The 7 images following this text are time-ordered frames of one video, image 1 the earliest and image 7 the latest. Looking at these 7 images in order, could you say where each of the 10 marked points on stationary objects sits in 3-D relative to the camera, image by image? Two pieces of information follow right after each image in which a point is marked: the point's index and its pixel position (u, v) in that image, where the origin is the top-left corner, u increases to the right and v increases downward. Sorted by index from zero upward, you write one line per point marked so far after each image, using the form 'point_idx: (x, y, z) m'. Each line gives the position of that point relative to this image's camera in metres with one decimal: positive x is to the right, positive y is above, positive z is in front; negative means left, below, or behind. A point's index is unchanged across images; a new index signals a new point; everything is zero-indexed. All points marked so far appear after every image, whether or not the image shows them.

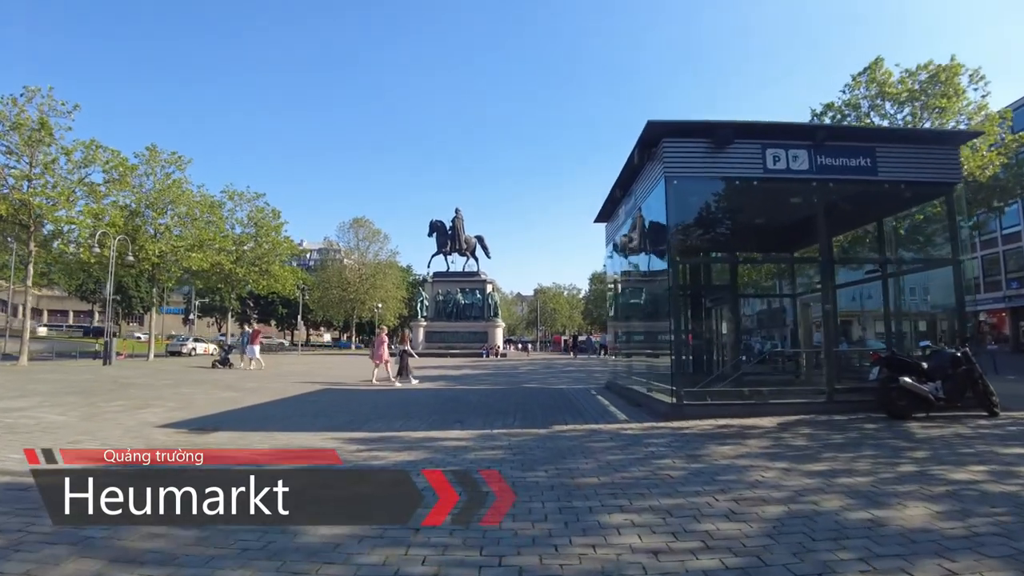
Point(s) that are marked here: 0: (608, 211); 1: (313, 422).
0: (+2.7, +2.1, +18.1) m
1: (-3.5, -2.4, +11.4) m
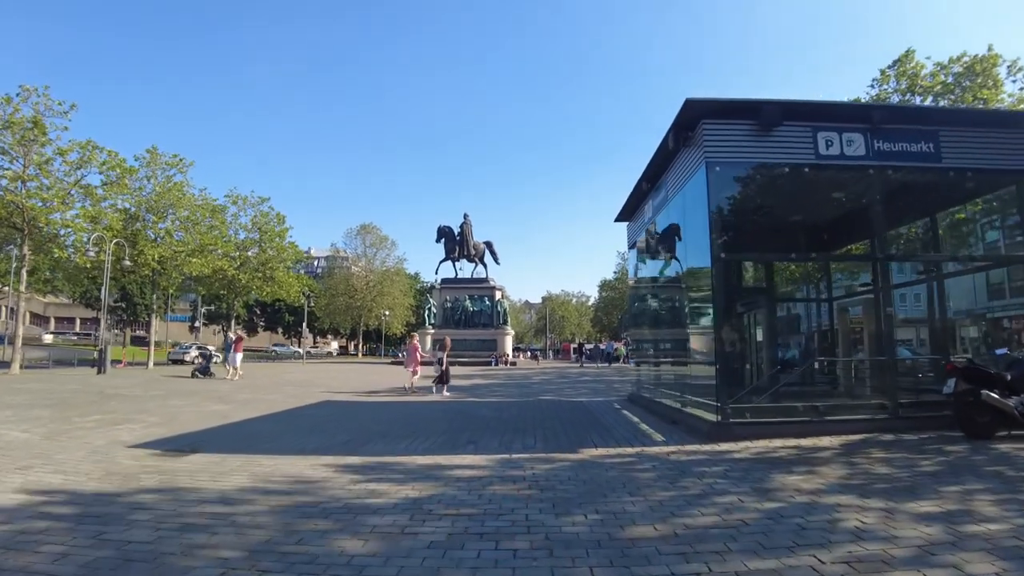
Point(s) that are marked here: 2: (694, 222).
0: (+3.0, +2.0, +16.8) m
1: (-3.1, -2.4, +10.0) m
2: (+3.2, +1.1, +11.0) m
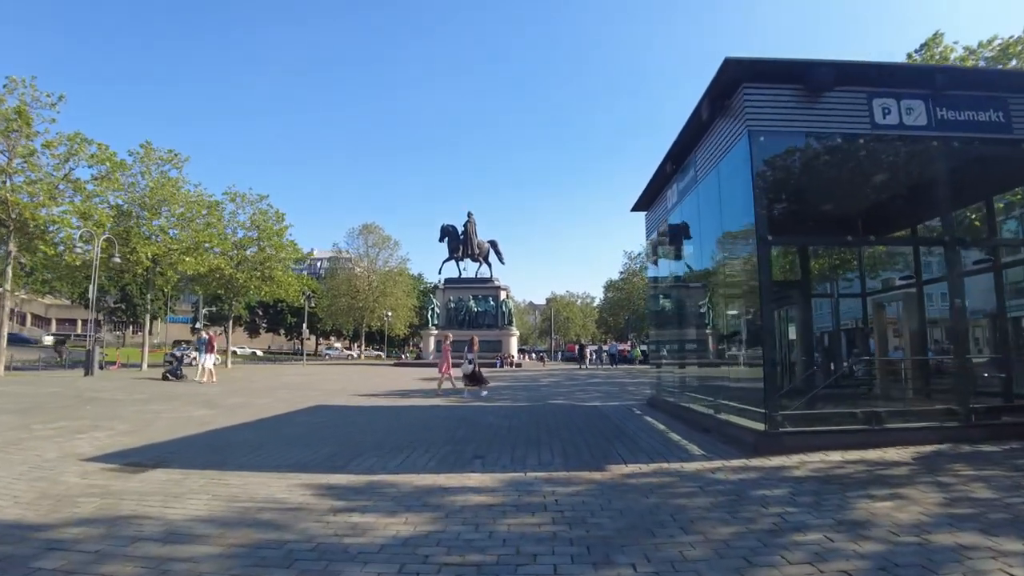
0: (+3.2, +2.1, +15.4) m
1: (-3.0, -2.2, +8.7) m
2: (+3.4, +1.3, +9.7) m
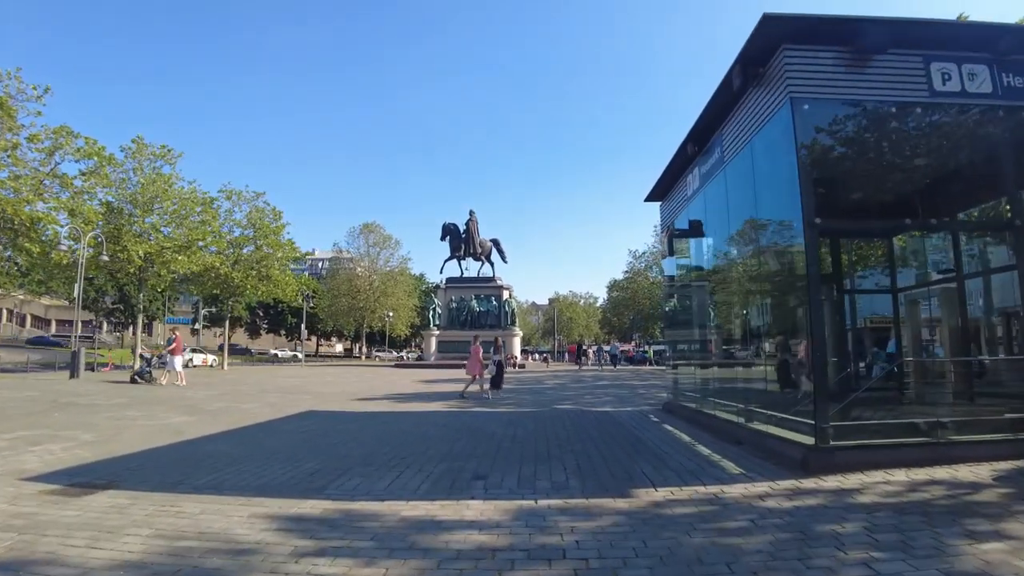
0: (+3.3, +2.2, +14.3) m
1: (-2.9, -2.1, +7.6) m
2: (+3.4, +1.4, +8.5) m
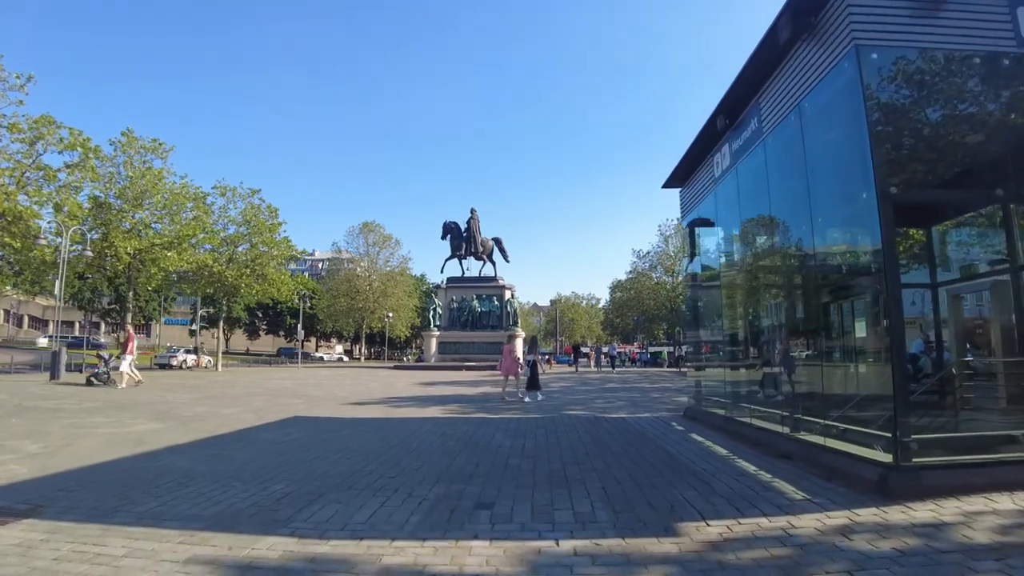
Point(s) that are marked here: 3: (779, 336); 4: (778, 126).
0: (+3.4, +2.4, +13.0) m
1: (-2.8, -2.0, +6.3) m
2: (+3.5, +1.5, +7.2) m
3: (+3.7, -0.7, +9.0) m
4: (+3.5, +2.1, +8.5) m
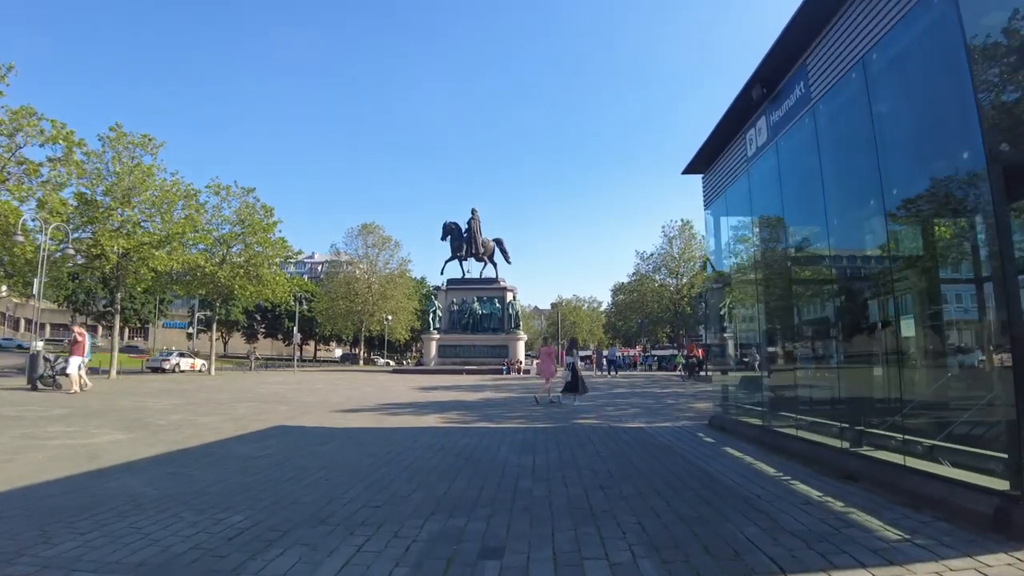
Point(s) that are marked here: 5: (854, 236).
0: (+3.6, +2.5, +11.7) m
1: (-2.7, -1.9, +5.0) m
2: (+3.6, +1.7, +6.0) m
3: (+3.8, -0.6, +7.8) m
4: (+3.6, +2.2, +7.3) m
5: (+3.8, +0.6, +7.3) m
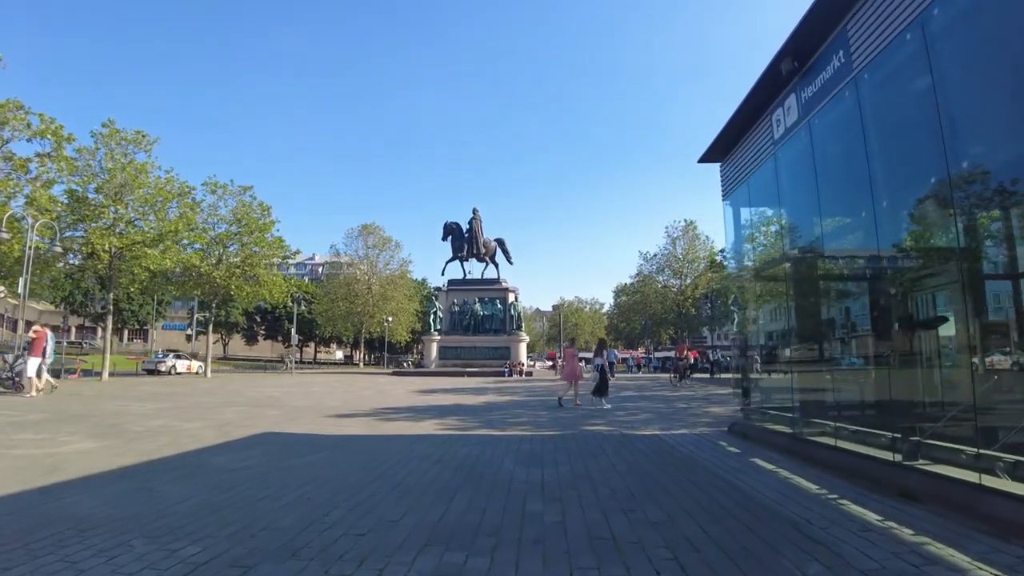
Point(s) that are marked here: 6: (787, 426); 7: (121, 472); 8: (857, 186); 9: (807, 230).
0: (+3.6, +2.5, +10.9) m
1: (-2.6, -1.8, +4.2) m
2: (+3.7, +1.7, +5.2) m
3: (+3.9, -0.5, +6.9) m
4: (+3.7, +2.3, +6.4) m
5: (+3.8, +0.7, +6.5) m
6: (+3.8, -1.9, +9.2) m
7: (-4.5, -2.1, +7.5) m
8: (+3.8, +1.1, +7.4) m
9: (+3.9, +0.8, +8.6) m
